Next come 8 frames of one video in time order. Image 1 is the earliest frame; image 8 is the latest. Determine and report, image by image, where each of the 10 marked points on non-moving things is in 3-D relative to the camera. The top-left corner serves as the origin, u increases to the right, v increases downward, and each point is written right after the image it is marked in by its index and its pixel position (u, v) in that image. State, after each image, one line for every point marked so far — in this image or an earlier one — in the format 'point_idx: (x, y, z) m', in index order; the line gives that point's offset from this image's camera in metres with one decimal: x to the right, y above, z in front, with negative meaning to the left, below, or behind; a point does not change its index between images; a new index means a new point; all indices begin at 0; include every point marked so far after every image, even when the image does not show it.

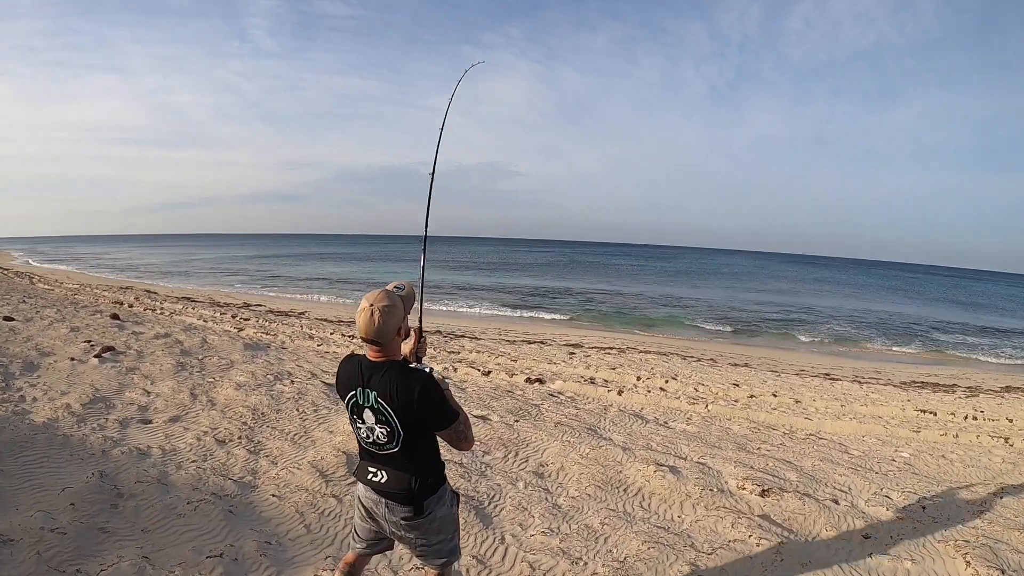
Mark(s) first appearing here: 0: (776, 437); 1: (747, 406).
0: (+3.0, -1.7, +5.6) m
1: (+3.2, -1.6, +6.8) m
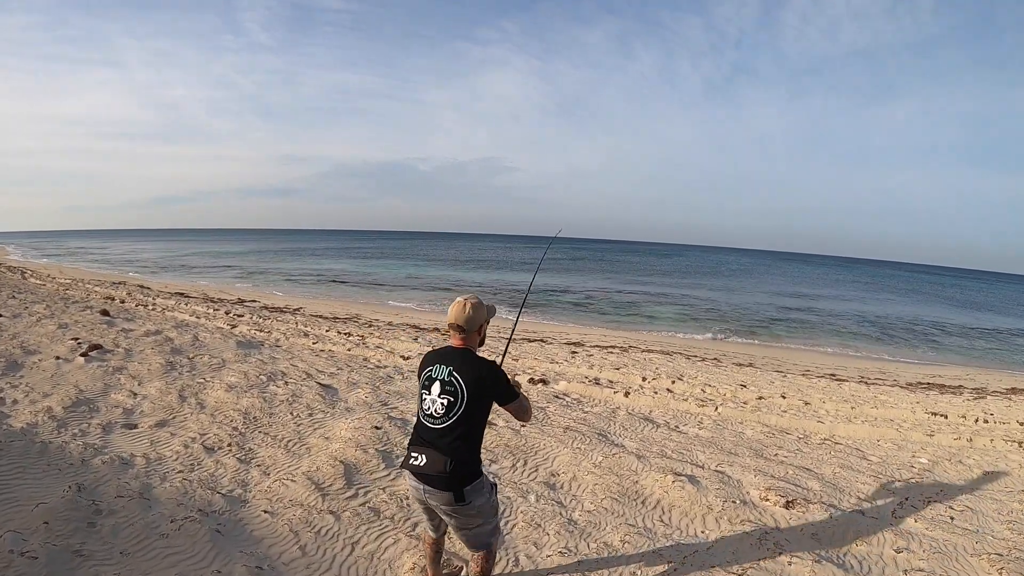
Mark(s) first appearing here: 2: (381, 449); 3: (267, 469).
0: (+3.0, -1.7, +5.4) m
1: (+3.2, -1.6, +6.6) m
2: (-1.5, -1.7, +5.4) m
3: (-2.5, -1.9, +5.1) m
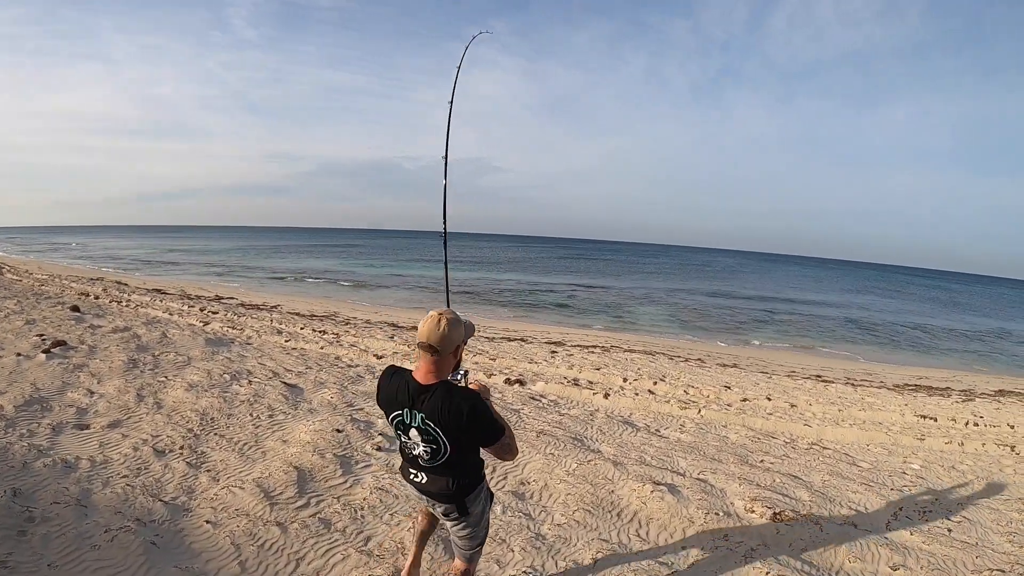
0: (+2.7, -1.7, +5.1) m
1: (+2.9, -1.6, +6.3) m
2: (-1.8, -1.6, +5.0) m
3: (-2.8, -1.8, +4.7) m
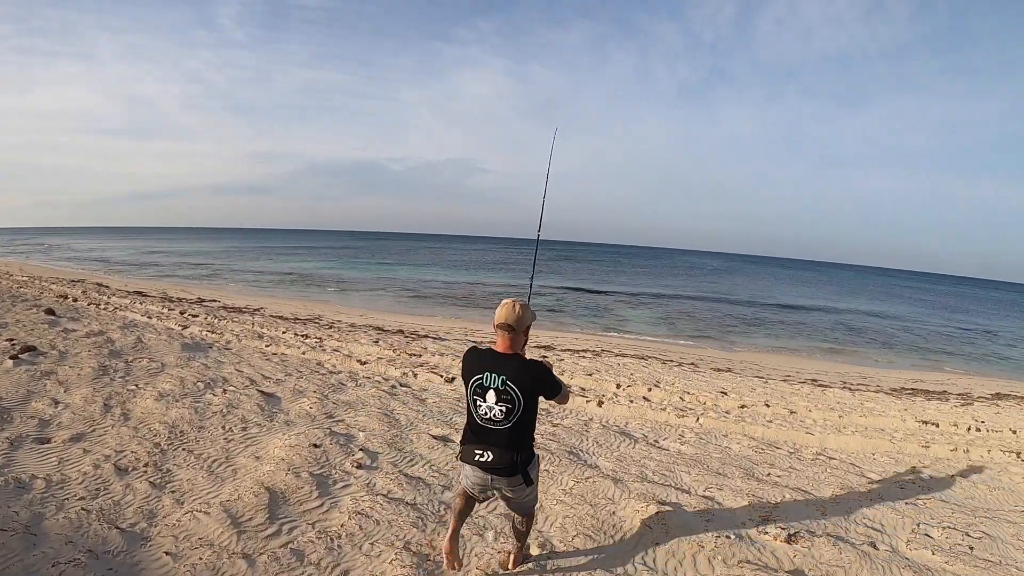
0: (+2.7, -1.7, +4.9) m
1: (+2.8, -1.6, +6.1) m
2: (-1.9, -1.7, +4.7) m
3: (-2.9, -1.8, +4.3) m
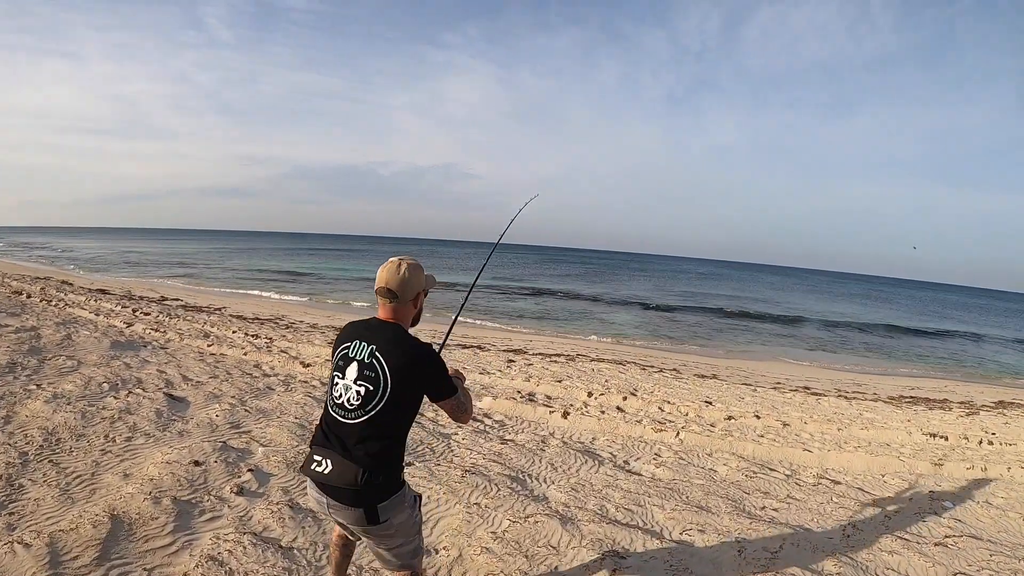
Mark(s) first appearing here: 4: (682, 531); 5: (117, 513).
0: (+2.2, -1.6, +4.0) m
1: (+2.3, -1.5, +5.2) m
2: (-2.4, -1.5, +3.7) m
3: (-3.4, -1.6, +3.3) m
4: (+1.0, -1.5, +3.0) m
5: (-2.5, -1.5, +3.3) m
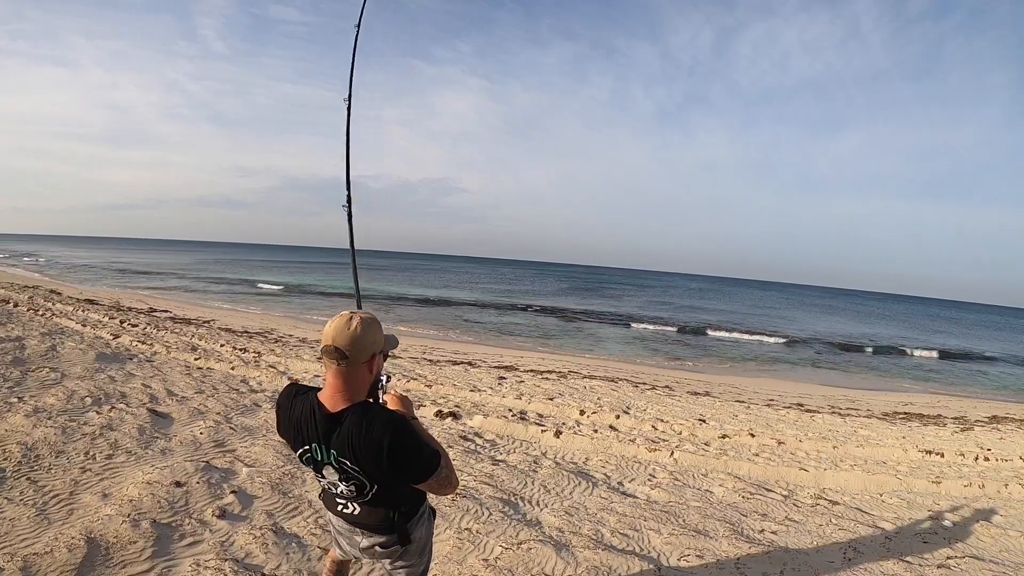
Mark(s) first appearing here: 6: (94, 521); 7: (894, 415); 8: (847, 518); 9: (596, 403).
0: (+2.1, -1.7, +3.9) m
1: (+2.2, -1.7, +5.1) m
2: (-2.4, -1.6, +3.6) m
3: (-3.4, -1.7, +3.2) m
4: (+1.0, -1.6, +3.0) m
5: (-2.6, -1.6, +3.2) m
6: (-2.8, -1.6, +3.4) m
7: (+6.4, -2.1, +8.4) m
8: (+2.6, -1.8, +3.9) m
9: (+1.2, -1.6, +7.0) m
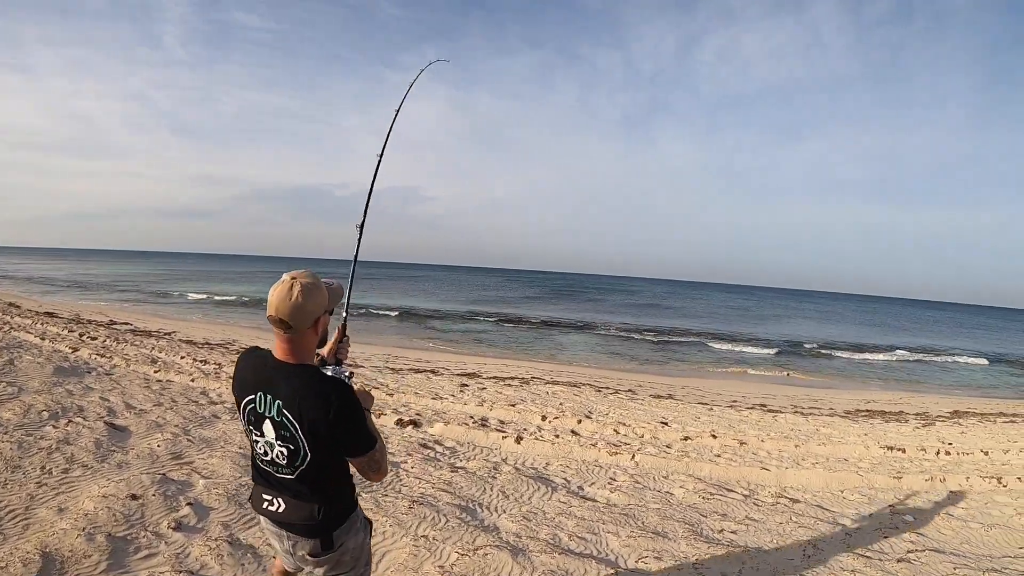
0: (+1.8, -1.7, +4.0) m
1: (+1.9, -1.7, +5.2) m
2: (-2.7, -1.7, +3.4) m
3: (-3.7, -1.8, +3.0) m
4: (+0.8, -1.6, +2.9) m
5: (-2.8, -1.6, +3.0) m
6: (-3.0, -1.6, +3.2) m
7: (+6.0, -2.1, +8.6) m
8: (+2.3, -1.8, +3.9) m
9: (+0.8, -1.6, +7.0) m
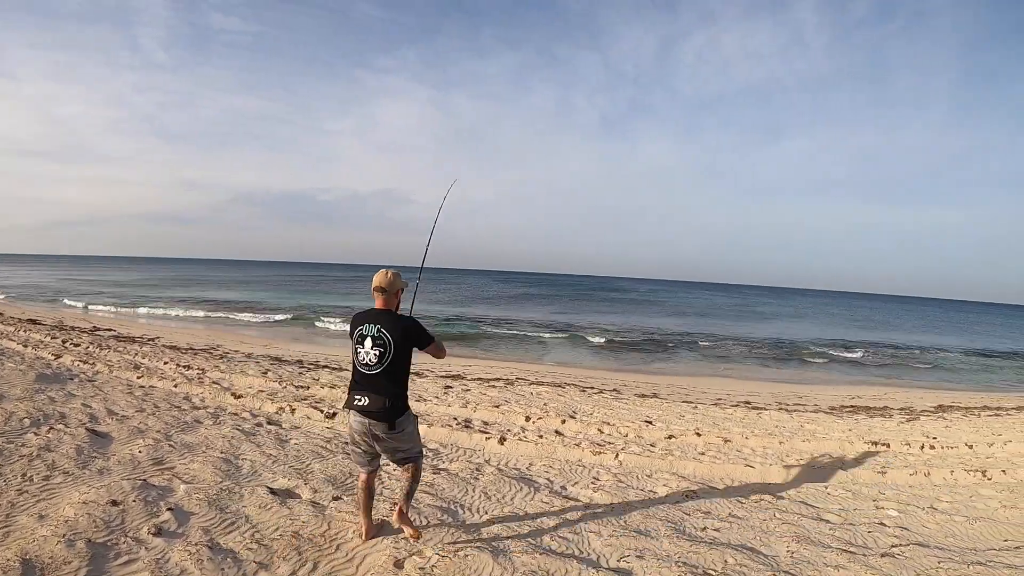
0: (+1.7, -1.7, +4.0) m
1: (+1.7, -1.7, +5.2) m
2: (-2.8, -1.7, +3.3) m
3: (-3.8, -1.8, +2.9) m
4: (+0.7, -1.6, +2.9) m
5: (-2.9, -1.7, +2.9) m
6: (-3.1, -1.7, +3.1) m
7: (+5.8, -2.1, +8.7) m
8: (+2.2, -1.7, +3.9) m
9: (+0.6, -1.6, +7.0) m
